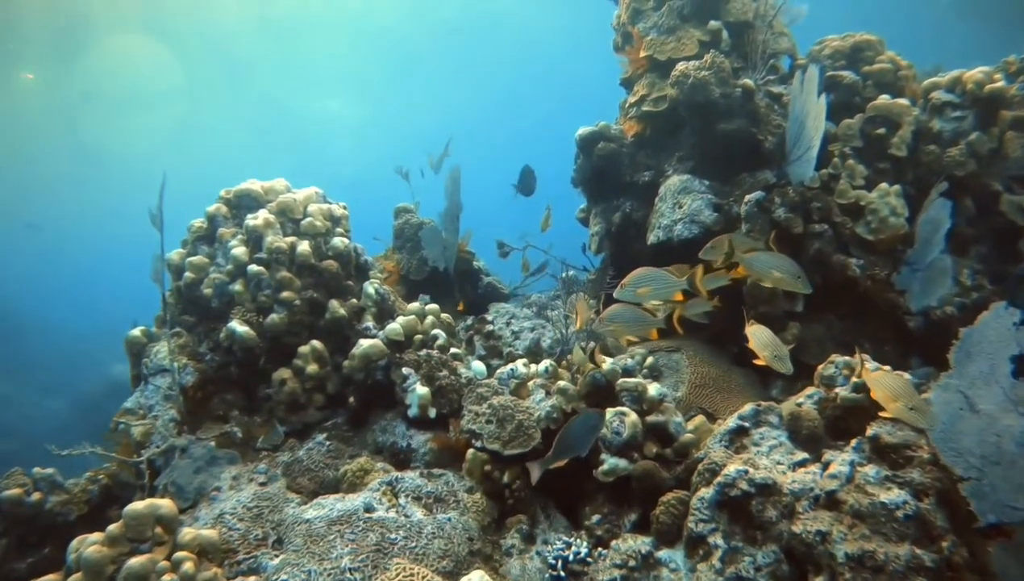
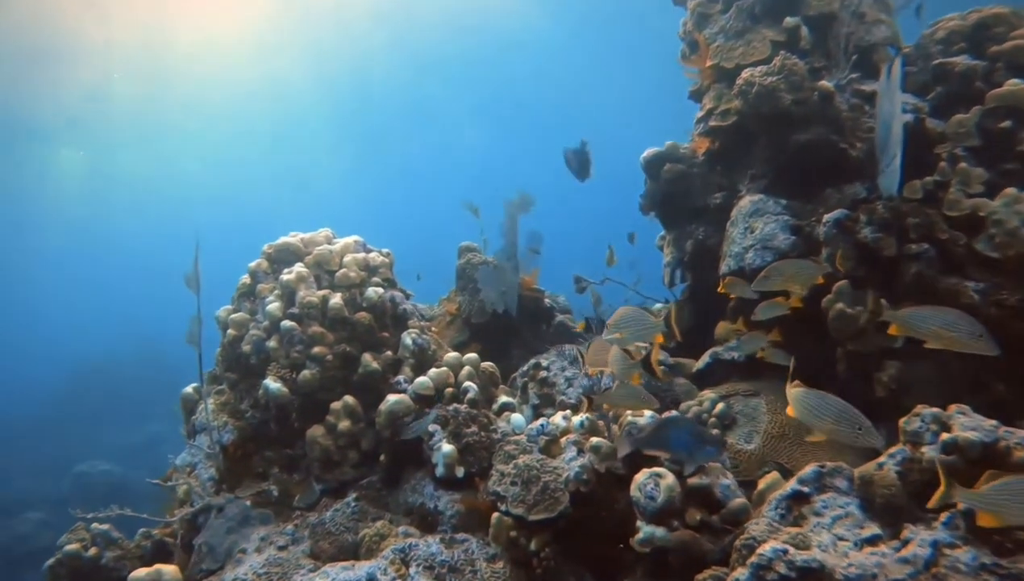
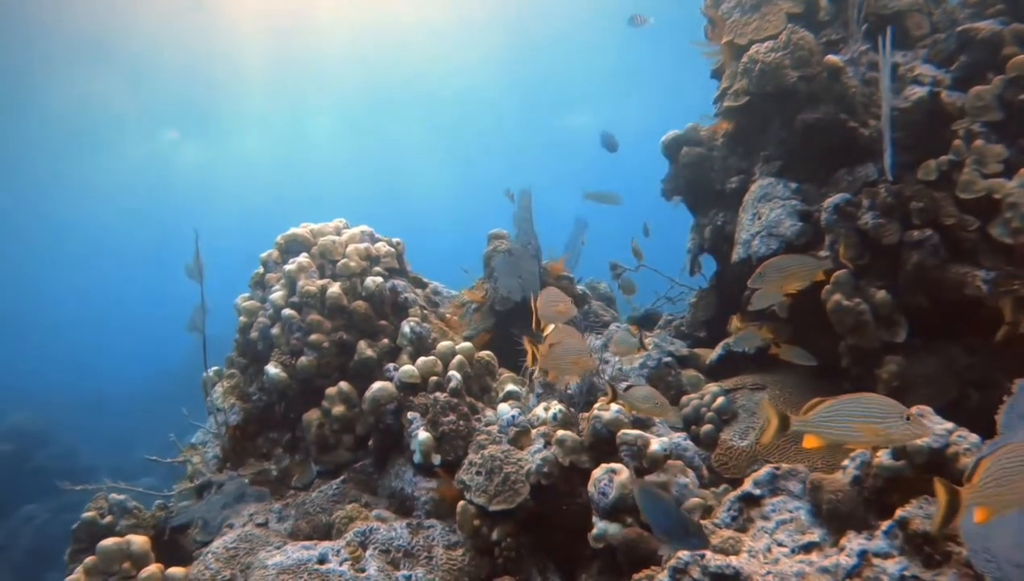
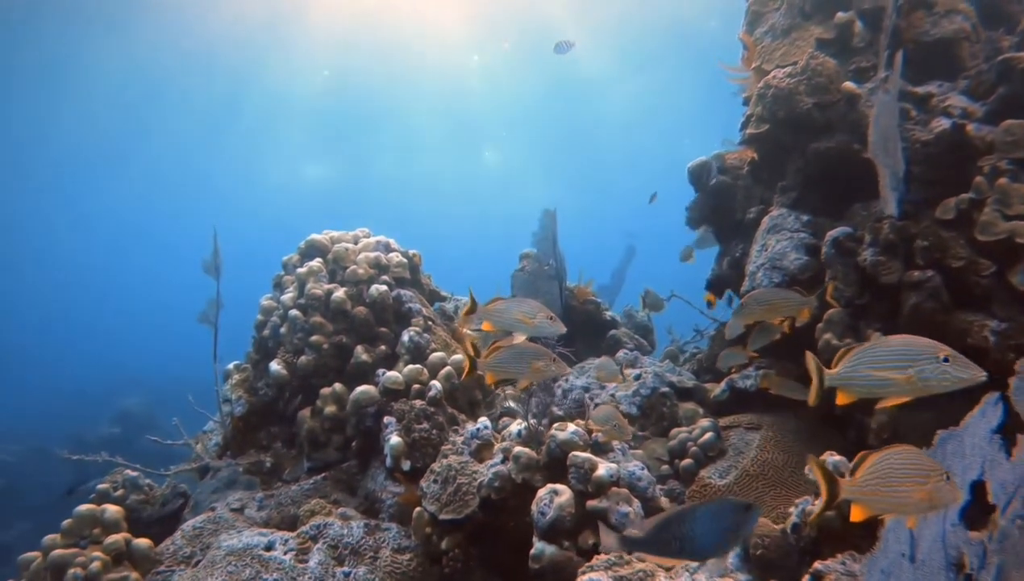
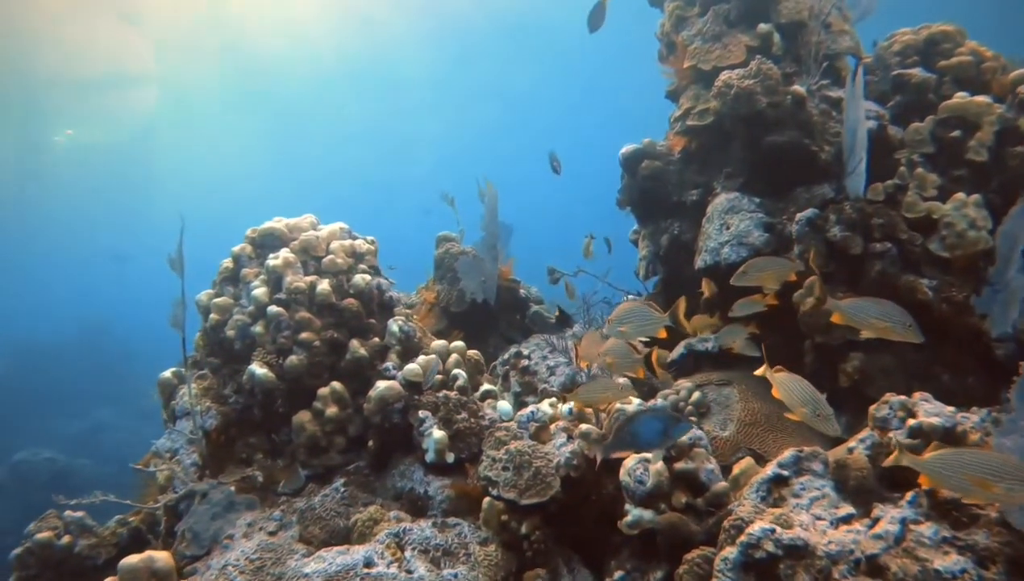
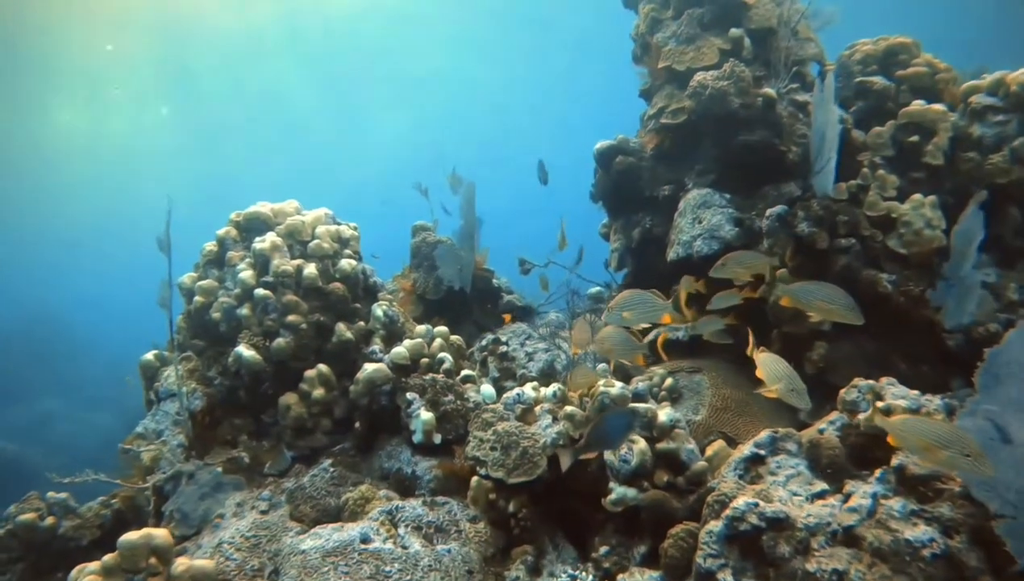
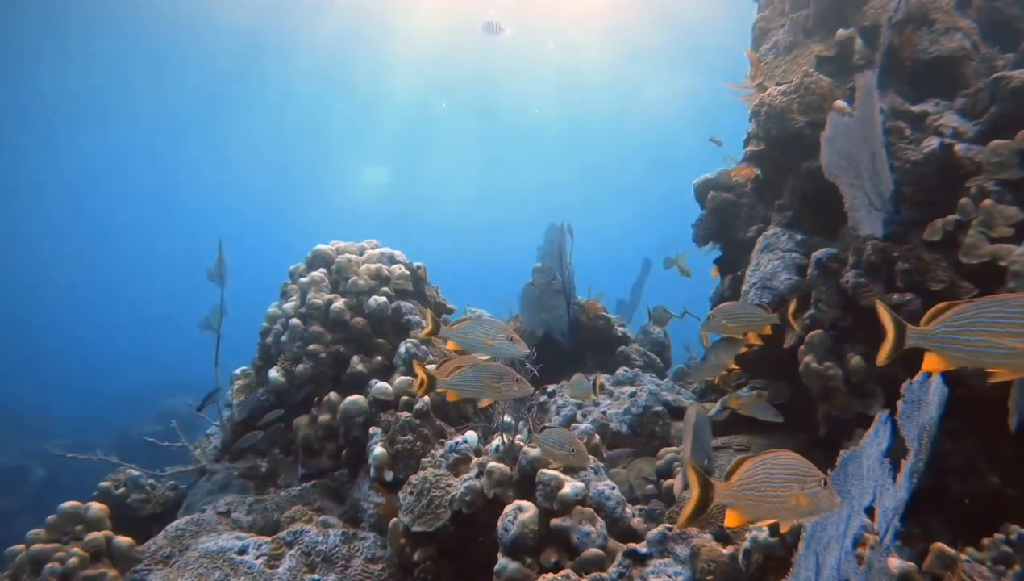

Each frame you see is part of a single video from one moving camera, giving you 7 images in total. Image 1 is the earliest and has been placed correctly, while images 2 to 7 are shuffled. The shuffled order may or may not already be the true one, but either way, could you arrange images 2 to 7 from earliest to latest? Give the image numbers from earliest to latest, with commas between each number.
6, 5, 2, 3, 4, 7
